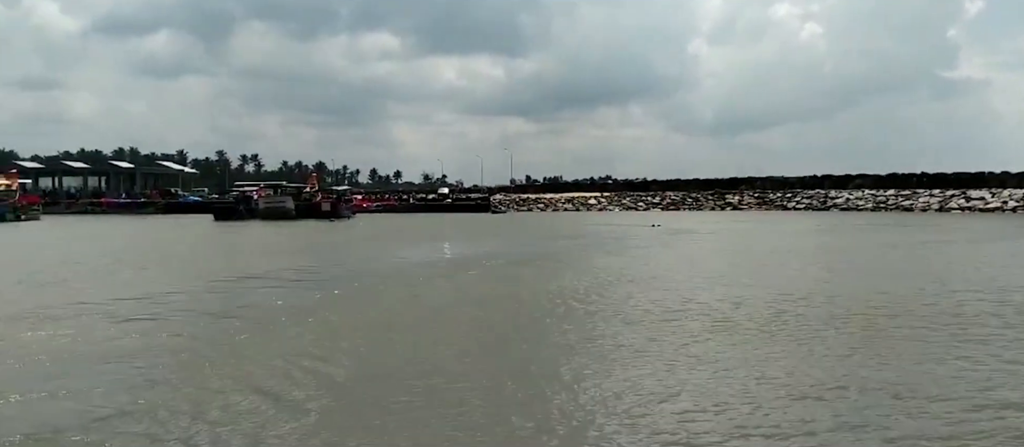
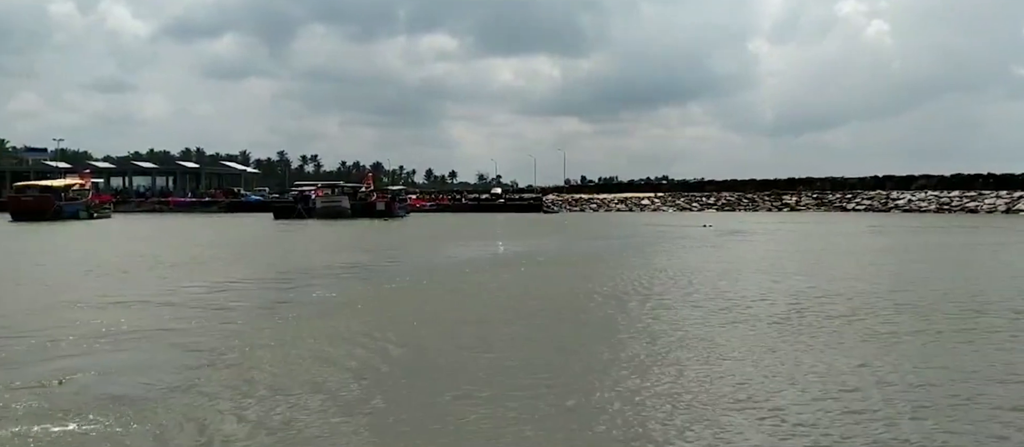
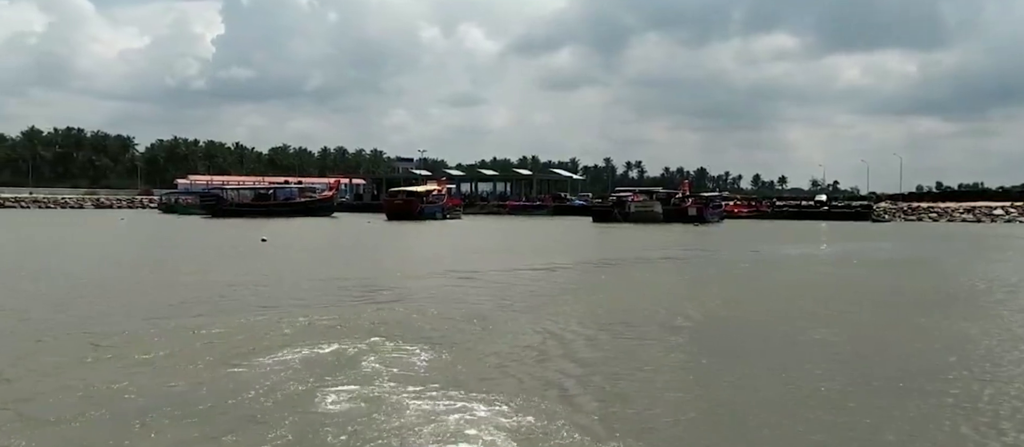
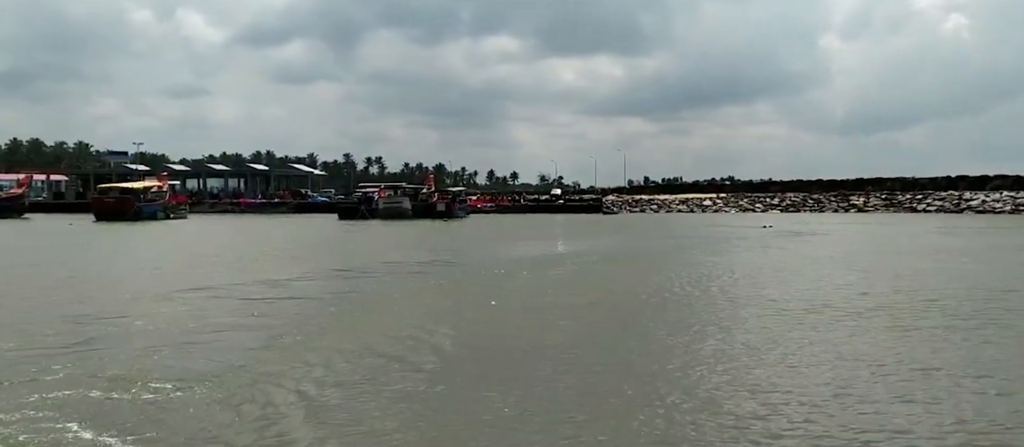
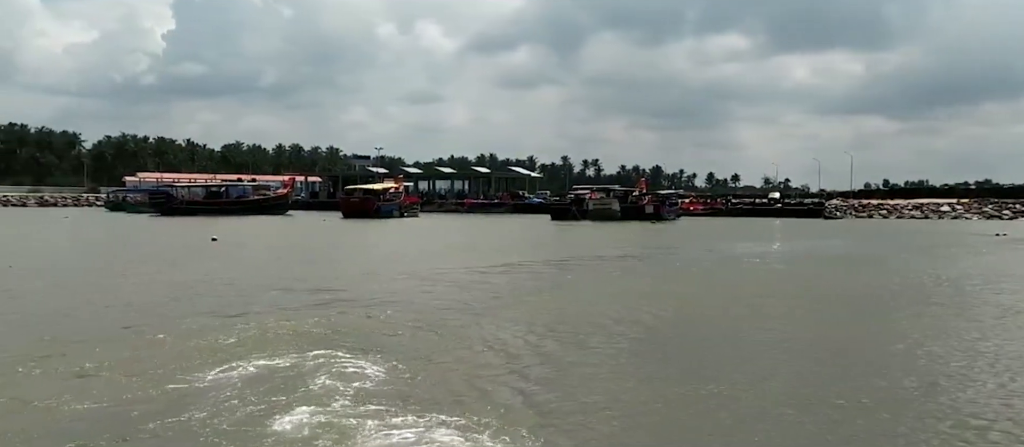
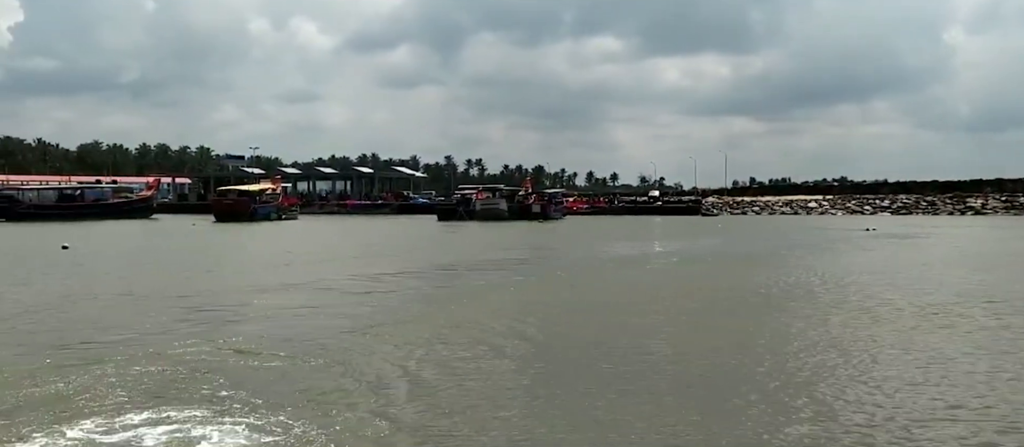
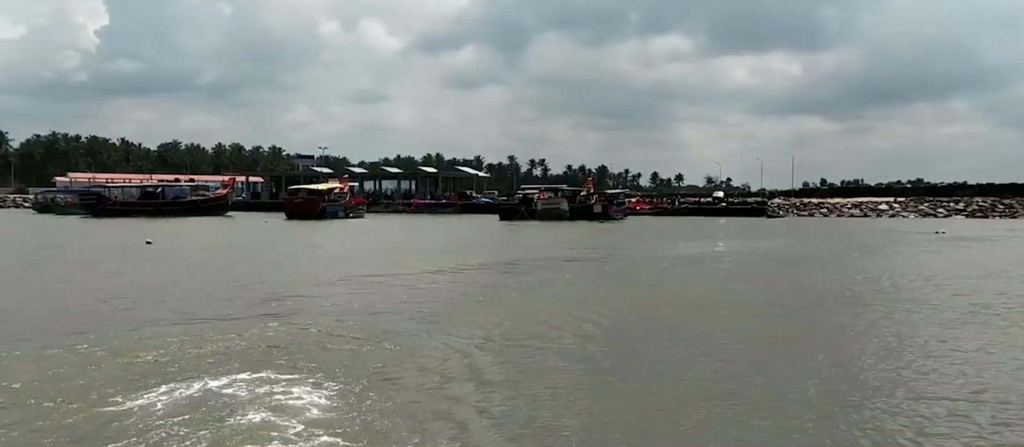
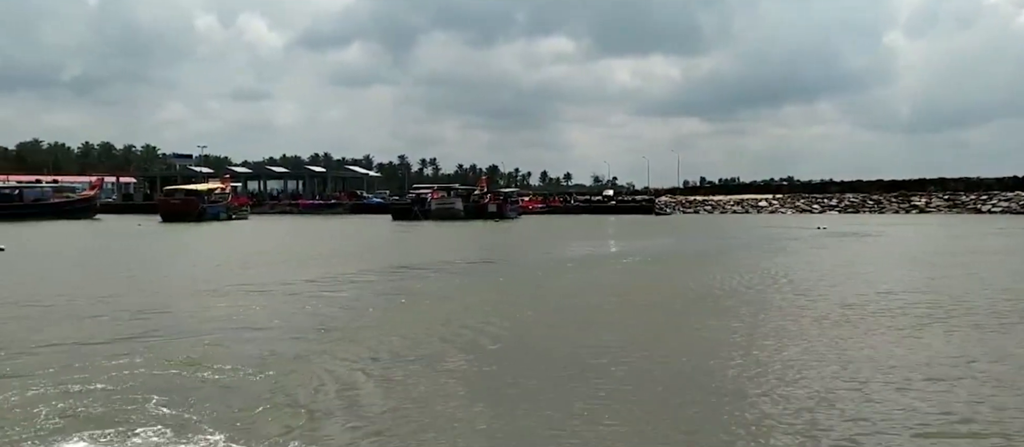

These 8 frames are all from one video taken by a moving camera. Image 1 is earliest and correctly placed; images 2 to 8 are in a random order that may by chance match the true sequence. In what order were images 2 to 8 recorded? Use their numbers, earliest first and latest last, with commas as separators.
2, 4, 8, 6, 7, 5, 3
